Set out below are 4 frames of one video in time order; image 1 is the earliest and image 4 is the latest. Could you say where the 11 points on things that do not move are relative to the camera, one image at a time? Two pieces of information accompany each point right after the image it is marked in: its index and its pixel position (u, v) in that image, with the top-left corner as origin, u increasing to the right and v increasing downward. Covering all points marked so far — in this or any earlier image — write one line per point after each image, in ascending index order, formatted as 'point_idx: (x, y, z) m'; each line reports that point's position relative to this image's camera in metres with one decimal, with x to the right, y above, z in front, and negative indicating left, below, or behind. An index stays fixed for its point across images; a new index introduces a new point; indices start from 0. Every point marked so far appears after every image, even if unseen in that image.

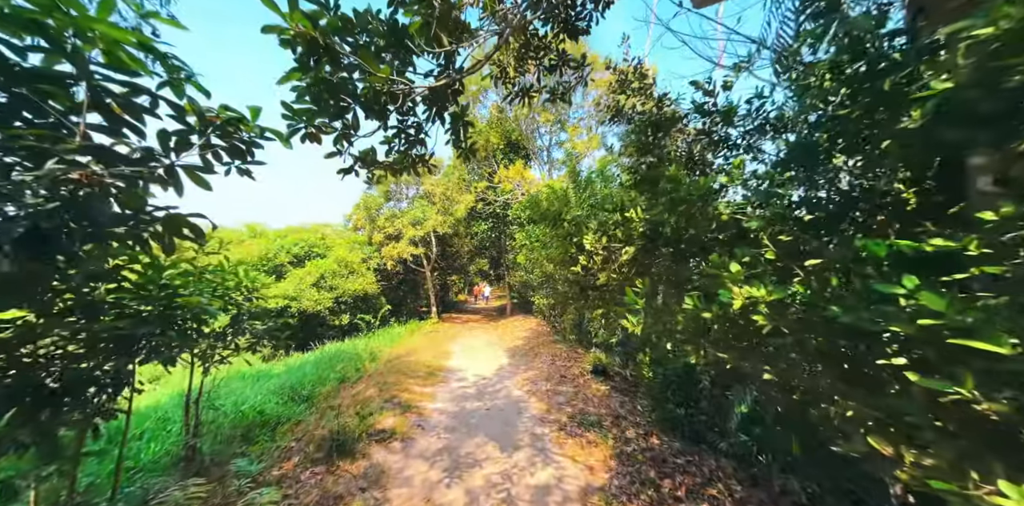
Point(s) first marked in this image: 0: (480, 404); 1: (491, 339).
0: (-0.5, -2.2, +4.8) m
1: (-0.6, -2.6, +10.2) m
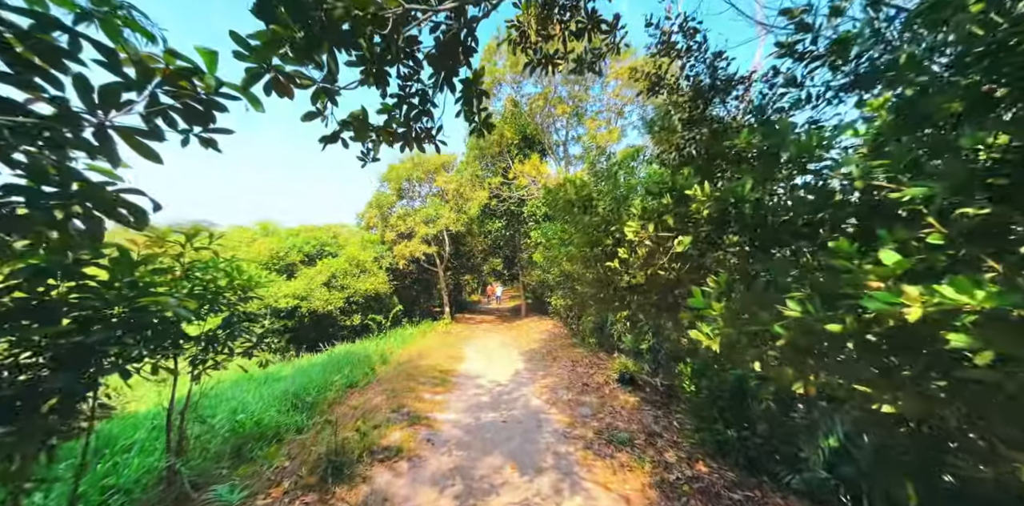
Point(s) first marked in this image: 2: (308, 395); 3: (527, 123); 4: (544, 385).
0: (-0.2, -2.1, +4.4) m
1: (-0.2, -2.6, +9.8) m
2: (-2.8, -1.9, +4.5) m
3: (+0.6, +4.8, +12.4) m
4: (+0.6, -2.3, +5.7) m
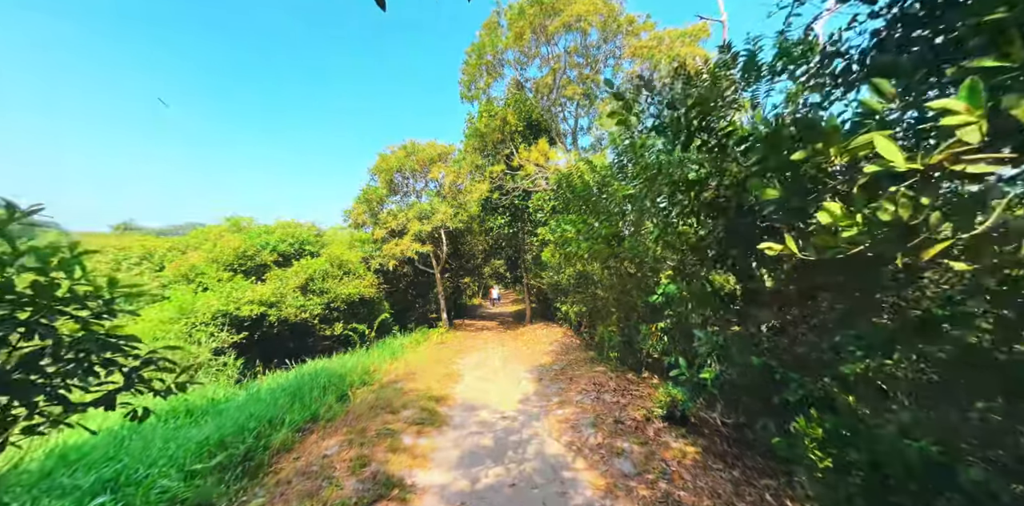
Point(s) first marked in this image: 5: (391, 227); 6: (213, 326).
0: (-0.1, -2.1, +3.1) m
1: (0.0, -2.6, +8.5) m
2: (-2.7, -1.9, +3.3) m
3: (+0.7, +4.8, +11.2) m
4: (+0.7, -2.2, +4.4) m
5: (-3.9, +0.8, +10.8) m
6: (-5.6, -1.4, +6.2) m
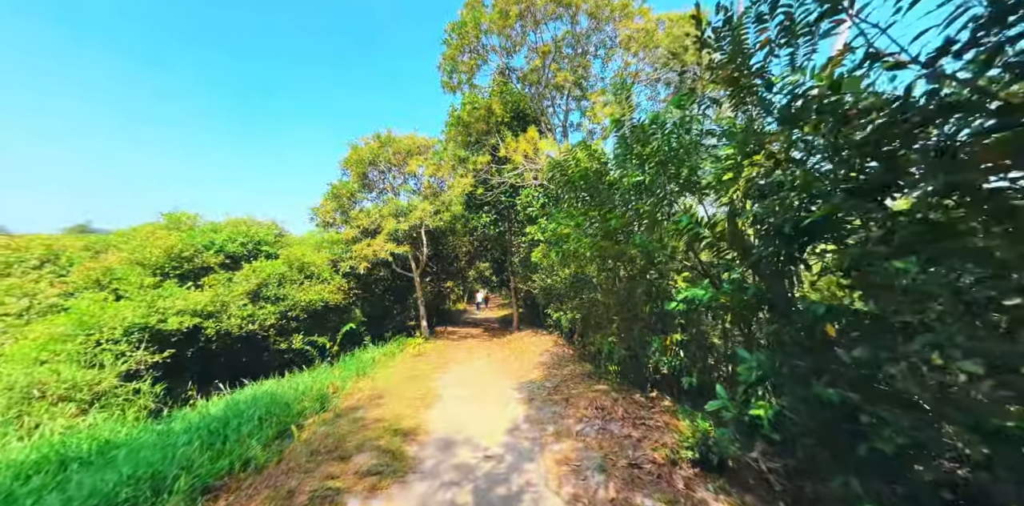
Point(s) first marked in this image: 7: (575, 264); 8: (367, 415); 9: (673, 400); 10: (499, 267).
0: (-0.2, -2.0, +2.2) m
1: (-0.4, -2.6, +7.6) m
2: (-2.8, -1.8, +2.2) m
3: (+0.2, +4.8, +10.3) m
4: (+0.5, -2.2, +3.5) m
5: (-4.4, +0.8, +9.7) m
6: (-5.8, -1.4, +5.0) m
7: (+1.1, -0.2, +5.8) m
8: (-2.0, -2.2, +4.6) m
9: (+2.2, -2.1, +4.7) m
10: (-0.5, -0.5, +13.4) m
